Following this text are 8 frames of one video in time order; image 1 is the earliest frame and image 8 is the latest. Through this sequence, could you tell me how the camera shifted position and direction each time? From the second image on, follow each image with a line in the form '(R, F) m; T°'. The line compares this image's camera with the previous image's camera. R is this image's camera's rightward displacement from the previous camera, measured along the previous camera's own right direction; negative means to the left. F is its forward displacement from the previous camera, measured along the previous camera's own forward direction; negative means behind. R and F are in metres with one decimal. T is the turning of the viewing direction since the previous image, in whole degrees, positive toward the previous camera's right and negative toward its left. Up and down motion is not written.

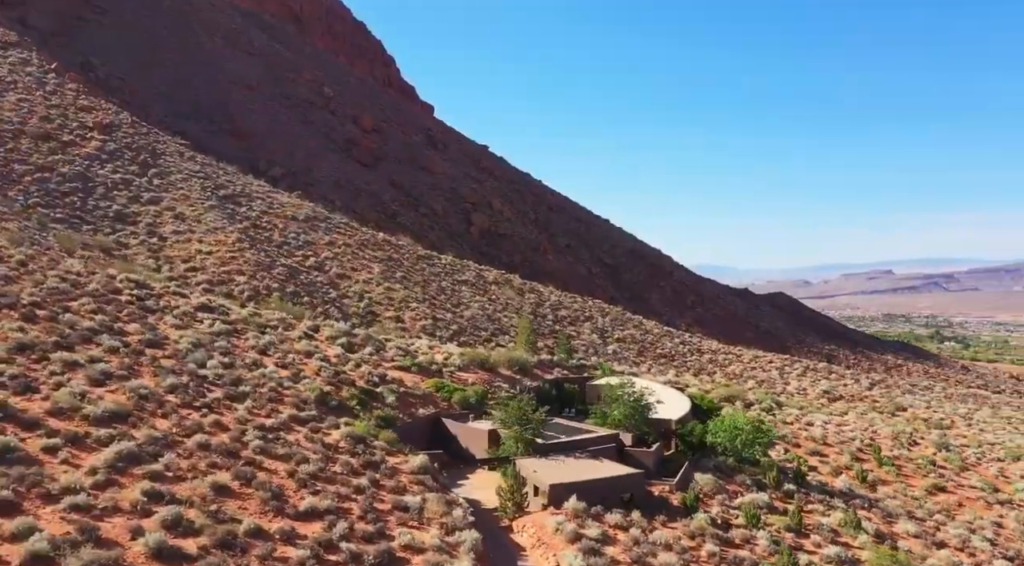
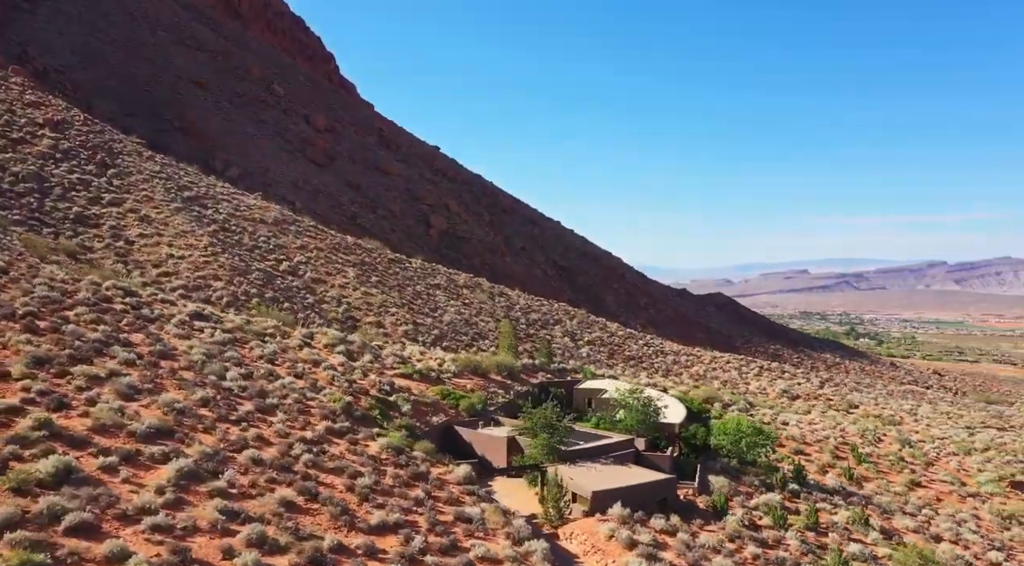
(-1.6, -0.2) m; +5°
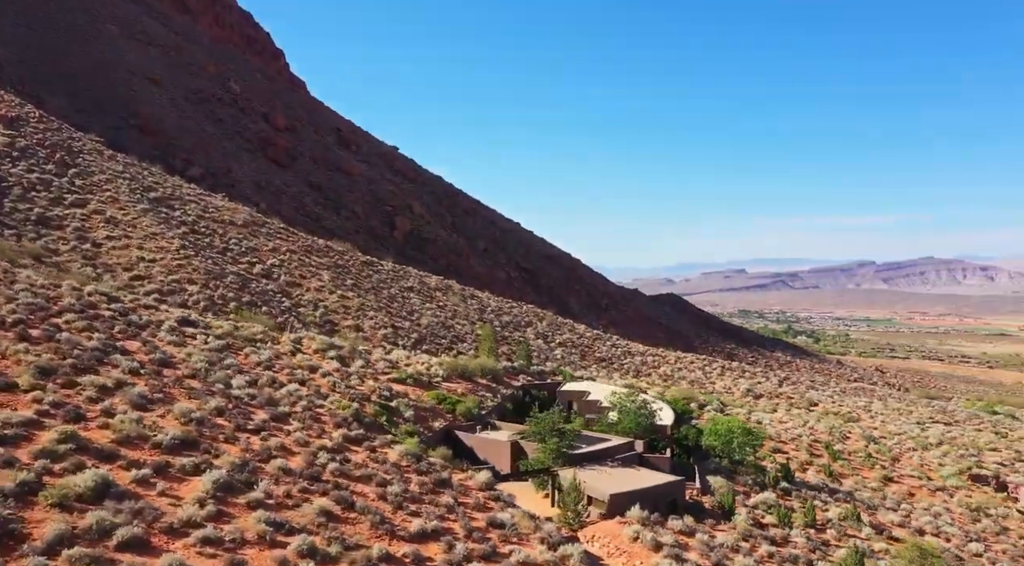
(-1.1, -0.2) m; +4°
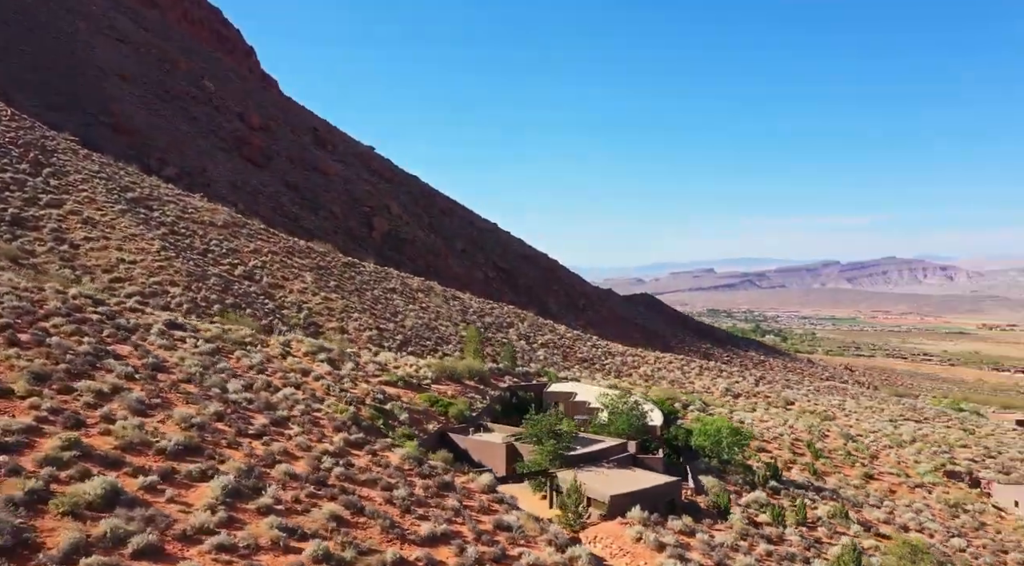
(-0.5, -0.1) m; +2°
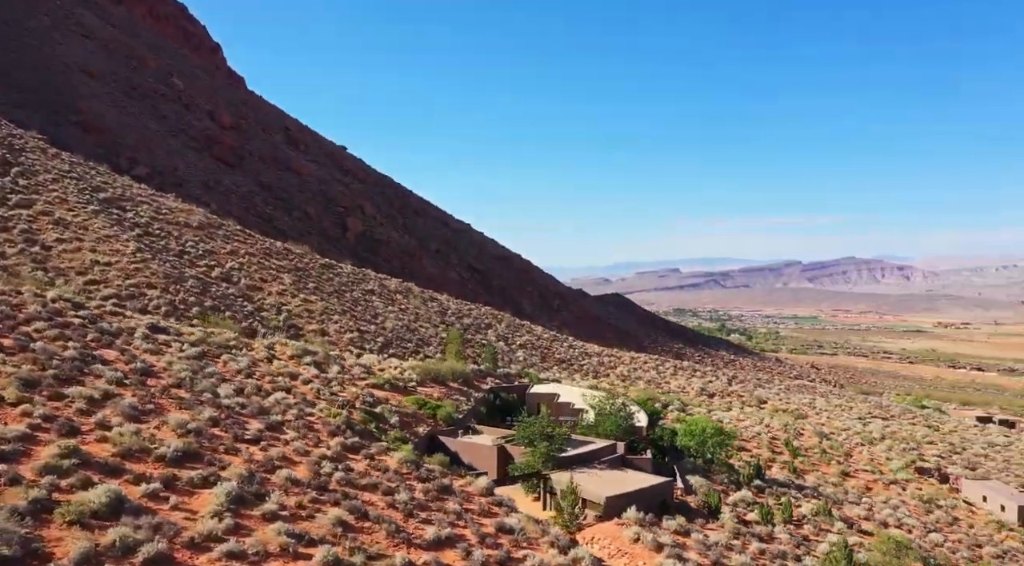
(-0.4, -0.1) m; +2°
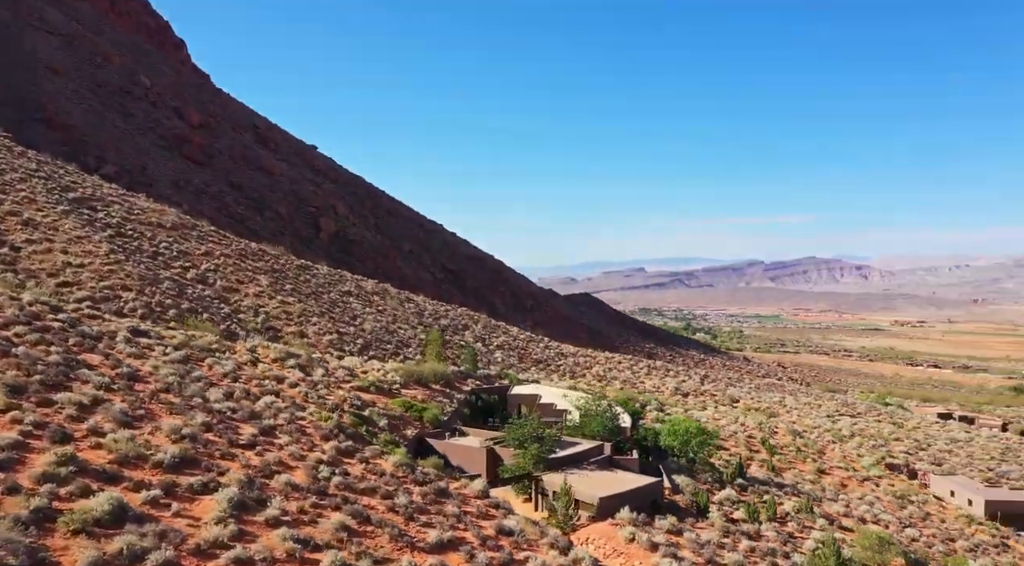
(-0.4, -0.1) m; +2°
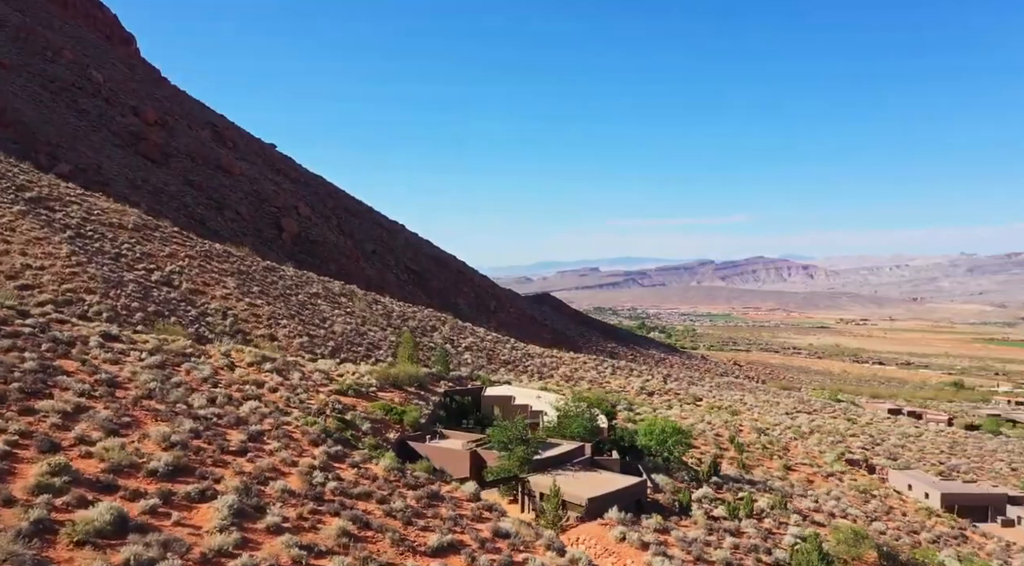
(-0.5, -0.1) m; +3°
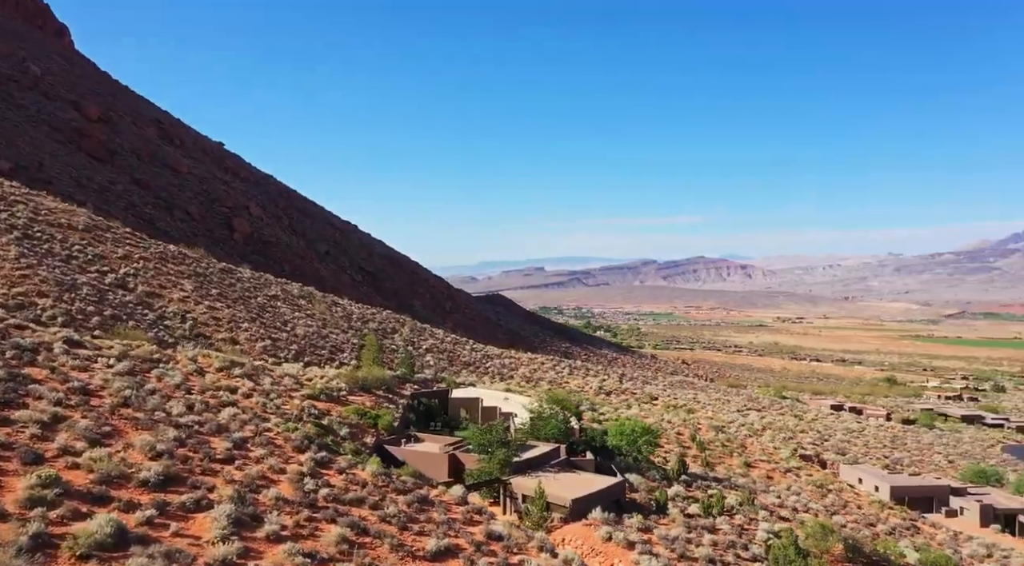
(-0.6, -0.2) m; +4°
